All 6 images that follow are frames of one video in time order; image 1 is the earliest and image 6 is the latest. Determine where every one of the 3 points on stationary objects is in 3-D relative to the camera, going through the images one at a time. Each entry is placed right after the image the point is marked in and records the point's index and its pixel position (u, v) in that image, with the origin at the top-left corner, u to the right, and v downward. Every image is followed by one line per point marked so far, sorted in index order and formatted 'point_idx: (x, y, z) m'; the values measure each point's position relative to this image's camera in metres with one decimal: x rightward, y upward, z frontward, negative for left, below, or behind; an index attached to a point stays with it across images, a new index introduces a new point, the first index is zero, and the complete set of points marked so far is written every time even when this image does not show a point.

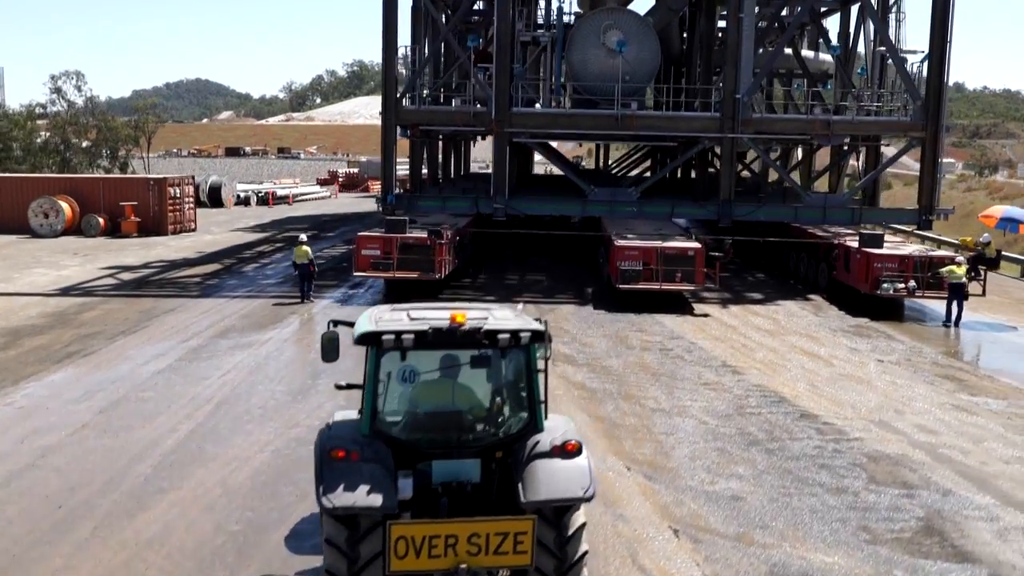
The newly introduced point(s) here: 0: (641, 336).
0: (+1.9, -0.7, +16.3) m
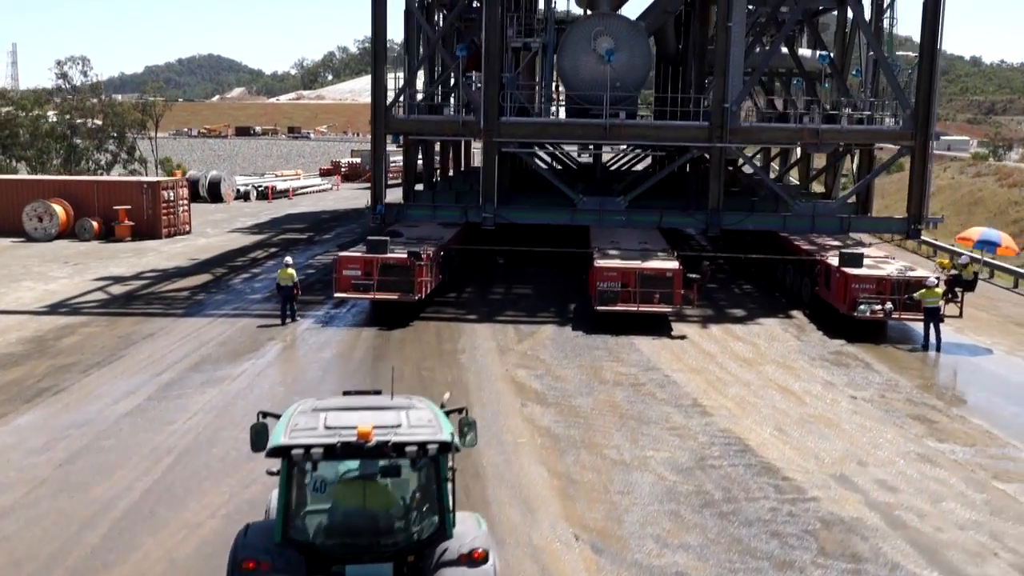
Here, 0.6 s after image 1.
0: (+1.5, -1.2, +16.2) m
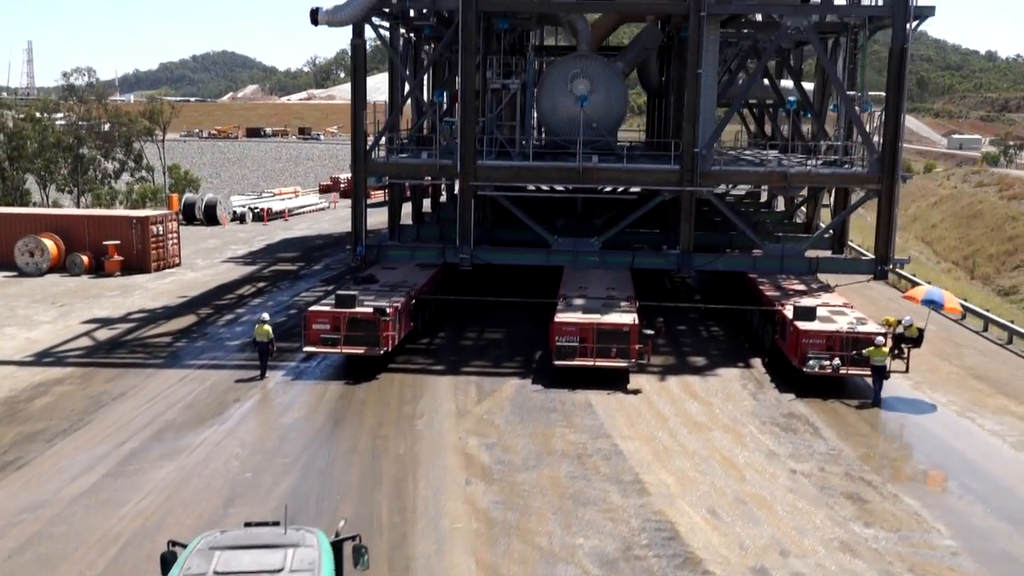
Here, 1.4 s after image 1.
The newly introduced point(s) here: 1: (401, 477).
0: (+0.8, -2.3, +16.6) m
1: (-1.5, -2.5, +14.6) m
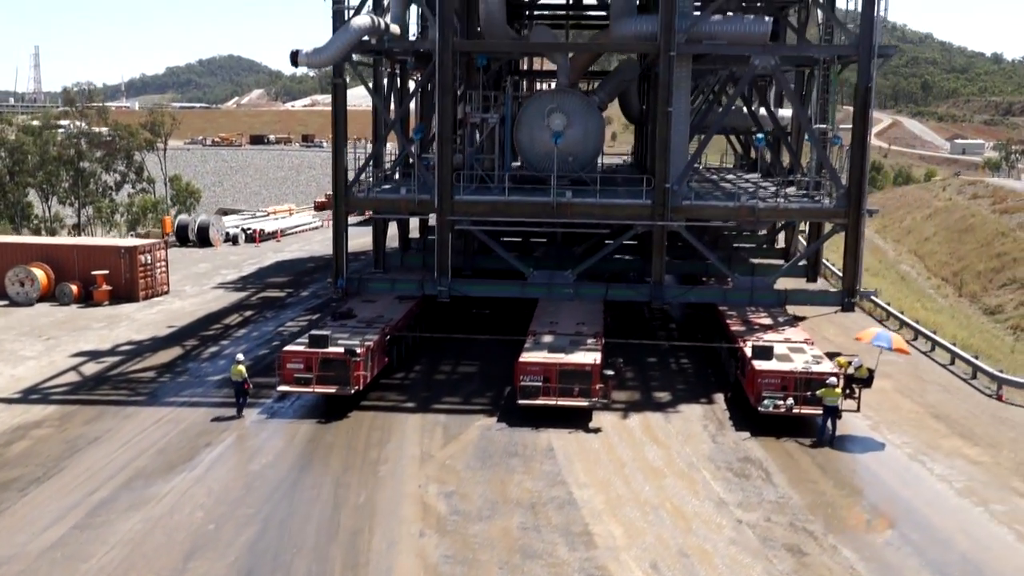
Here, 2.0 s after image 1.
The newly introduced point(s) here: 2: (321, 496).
0: (+0.2, -3.1, +17.1) m
1: (-2.1, -3.4, +15.2) m
2: (-2.9, -3.2, +16.5) m
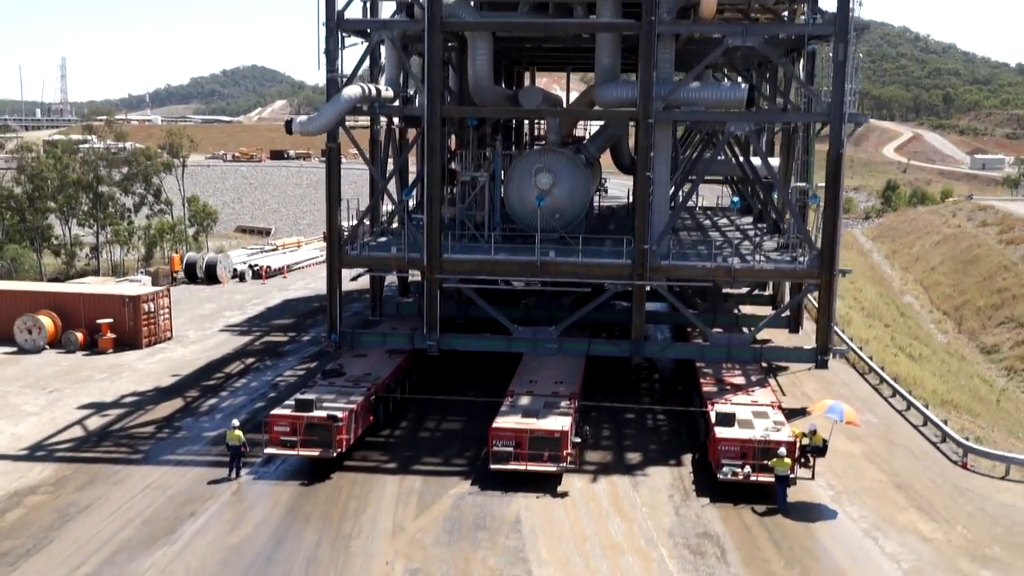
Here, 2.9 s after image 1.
0: (-0.4, -4.5, +17.9) m
1: (-2.8, -4.7, +16.0) m
2: (-3.5, -4.6, +17.4) m
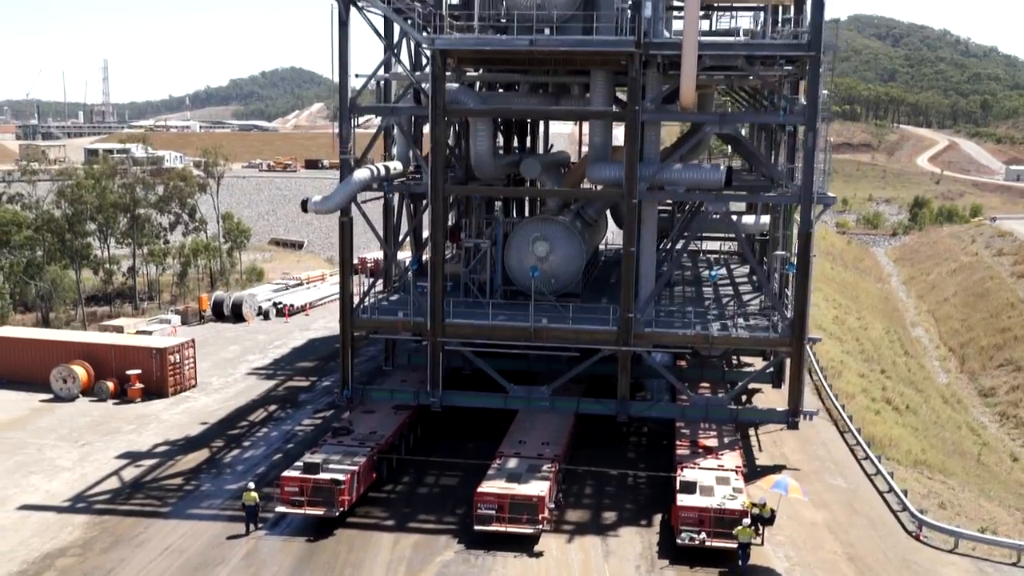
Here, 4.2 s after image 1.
0: (-0.9, -6.3, +20.0) m
1: (-3.4, -6.6, +18.2) m
2: (-4.0, -6.4, +19.6) m
